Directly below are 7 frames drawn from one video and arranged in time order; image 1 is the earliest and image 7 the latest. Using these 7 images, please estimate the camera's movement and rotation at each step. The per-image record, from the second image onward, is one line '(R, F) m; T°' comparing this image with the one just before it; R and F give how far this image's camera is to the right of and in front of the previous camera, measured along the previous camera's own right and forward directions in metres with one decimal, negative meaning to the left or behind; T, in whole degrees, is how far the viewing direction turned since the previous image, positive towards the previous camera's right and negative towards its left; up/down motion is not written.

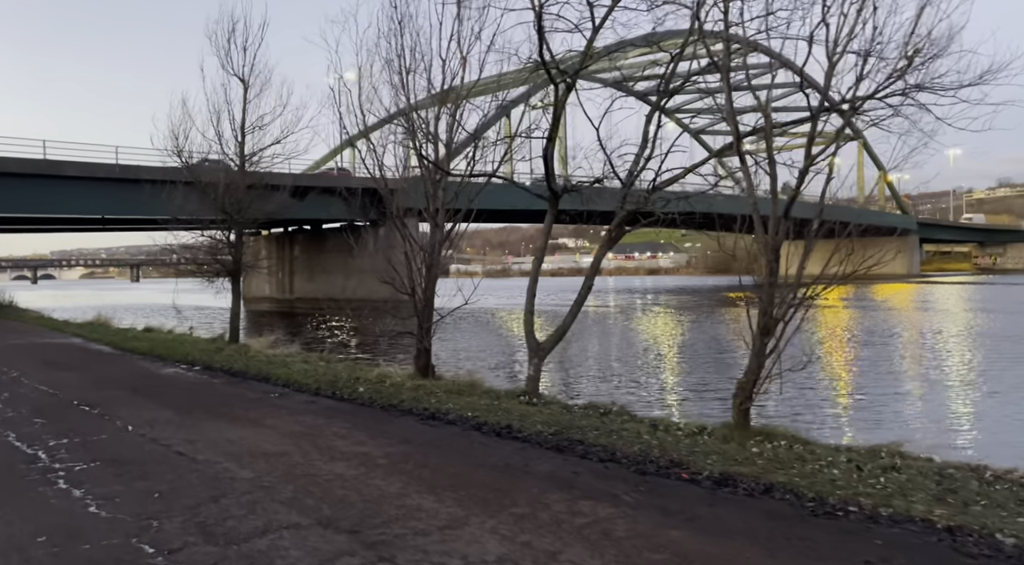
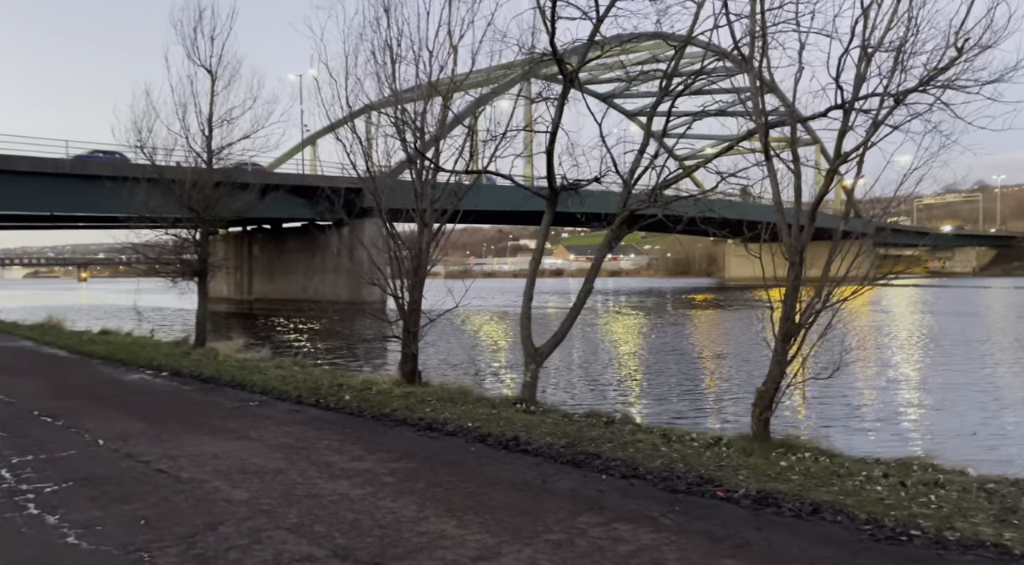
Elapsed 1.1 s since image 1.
(-0.5, +0.5) m; +3°
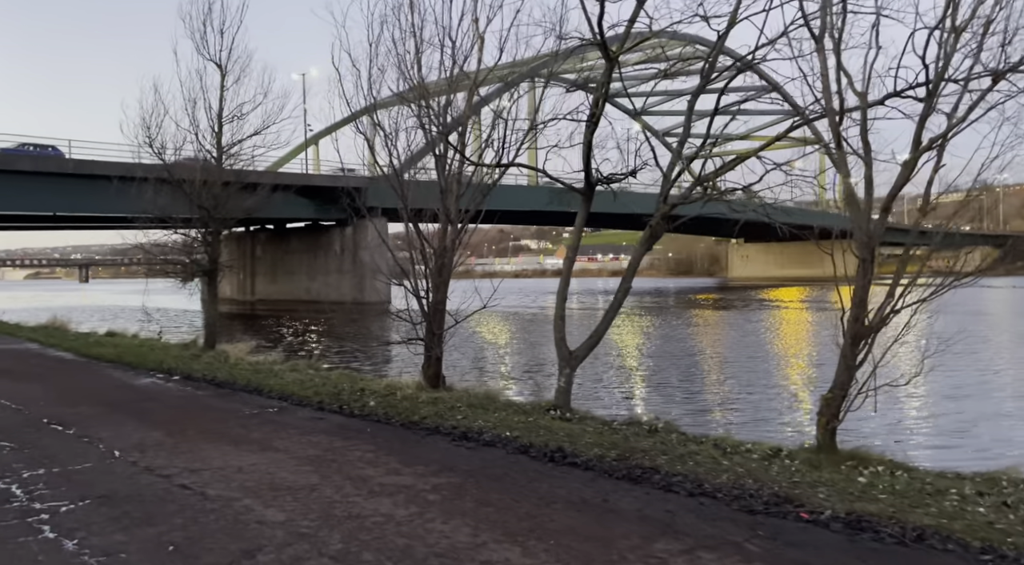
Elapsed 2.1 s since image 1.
(-0.4, +0.6) m; 0°
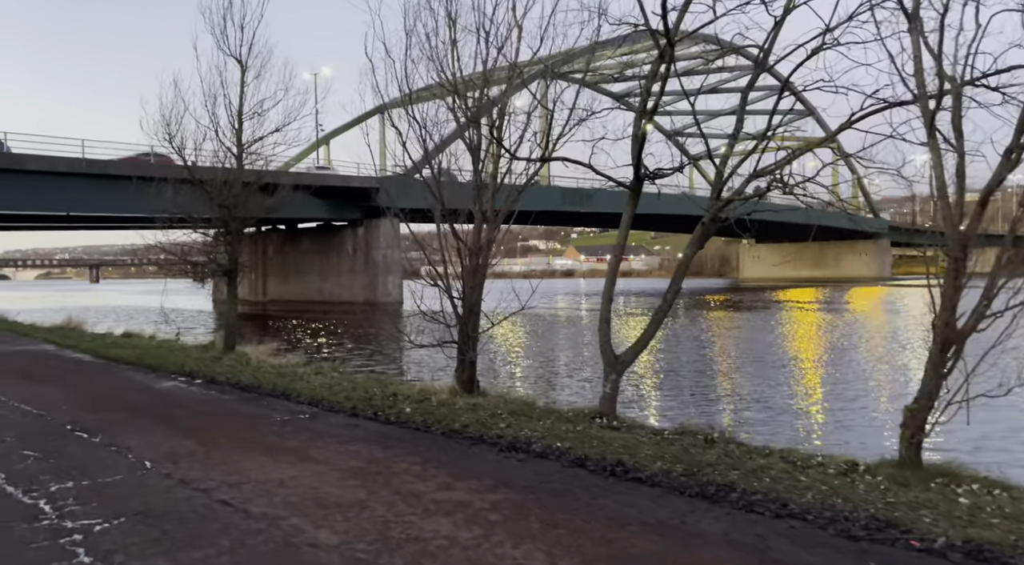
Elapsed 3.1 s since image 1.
(-0.4, +0.5) m; -1°
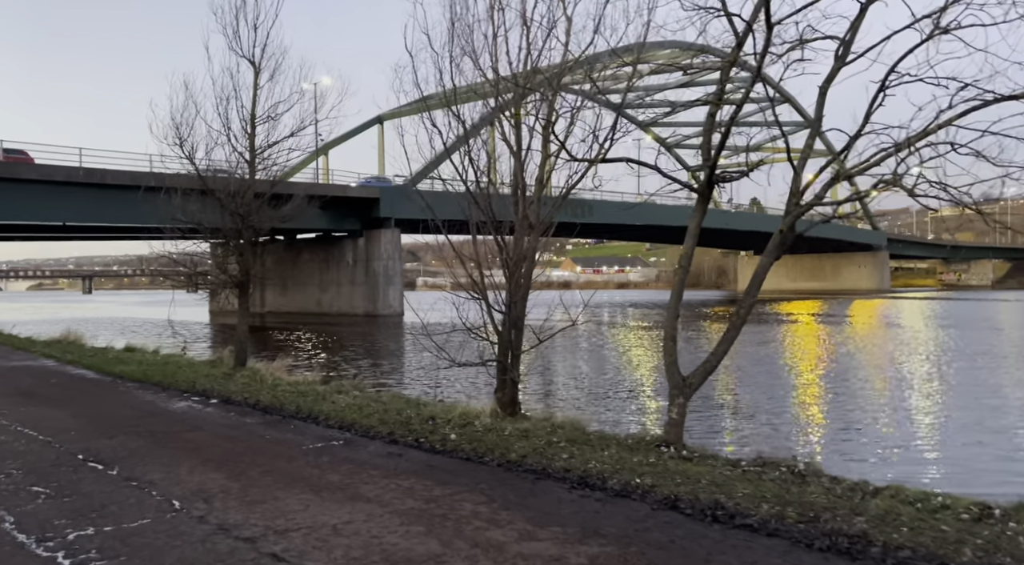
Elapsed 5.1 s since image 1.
(-0.7, +0.9) m; 0°
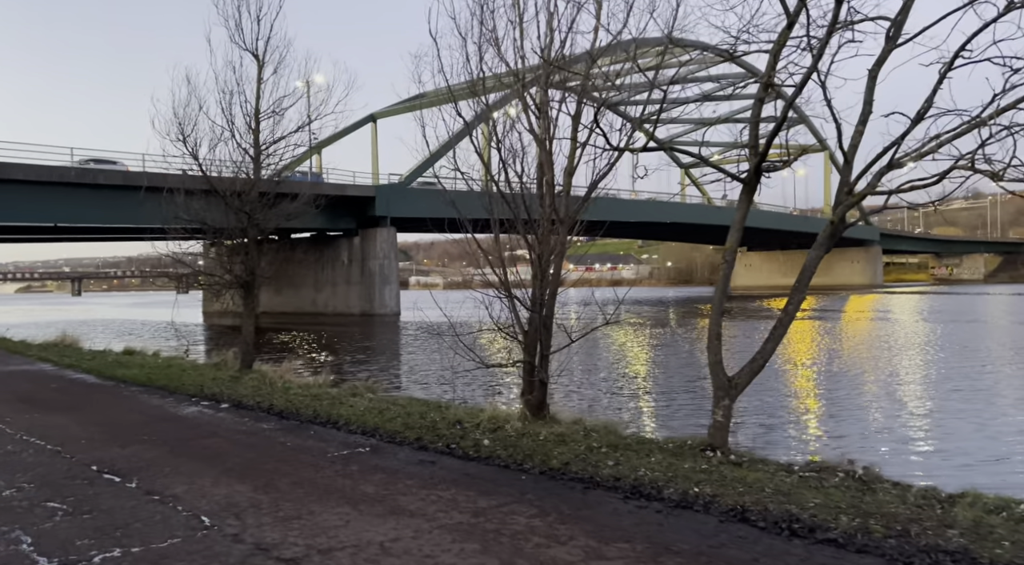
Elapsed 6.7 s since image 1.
(-0.4, +0.5) m; +1°
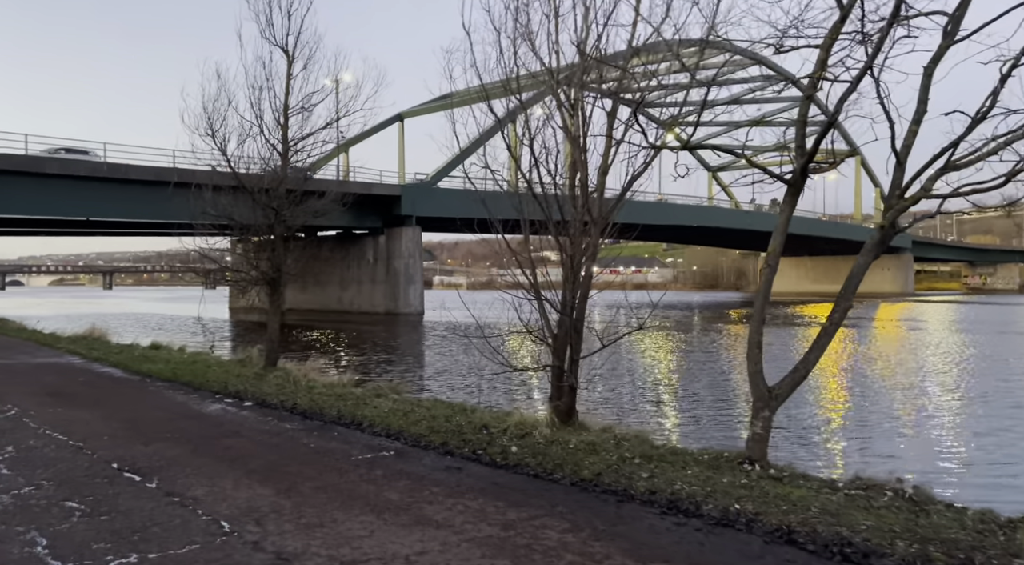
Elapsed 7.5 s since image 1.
(-0.1, +0.3) m; -2°
